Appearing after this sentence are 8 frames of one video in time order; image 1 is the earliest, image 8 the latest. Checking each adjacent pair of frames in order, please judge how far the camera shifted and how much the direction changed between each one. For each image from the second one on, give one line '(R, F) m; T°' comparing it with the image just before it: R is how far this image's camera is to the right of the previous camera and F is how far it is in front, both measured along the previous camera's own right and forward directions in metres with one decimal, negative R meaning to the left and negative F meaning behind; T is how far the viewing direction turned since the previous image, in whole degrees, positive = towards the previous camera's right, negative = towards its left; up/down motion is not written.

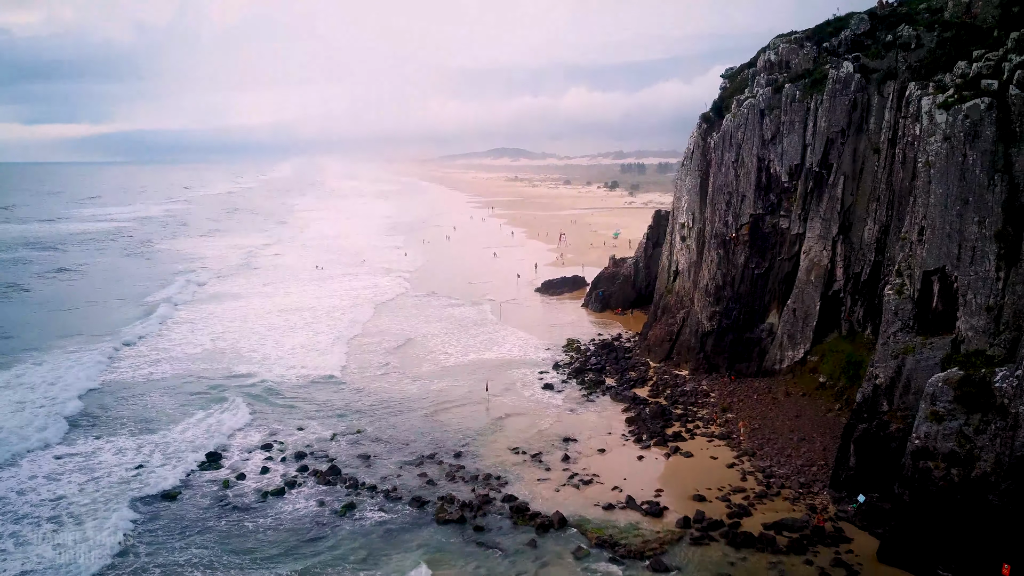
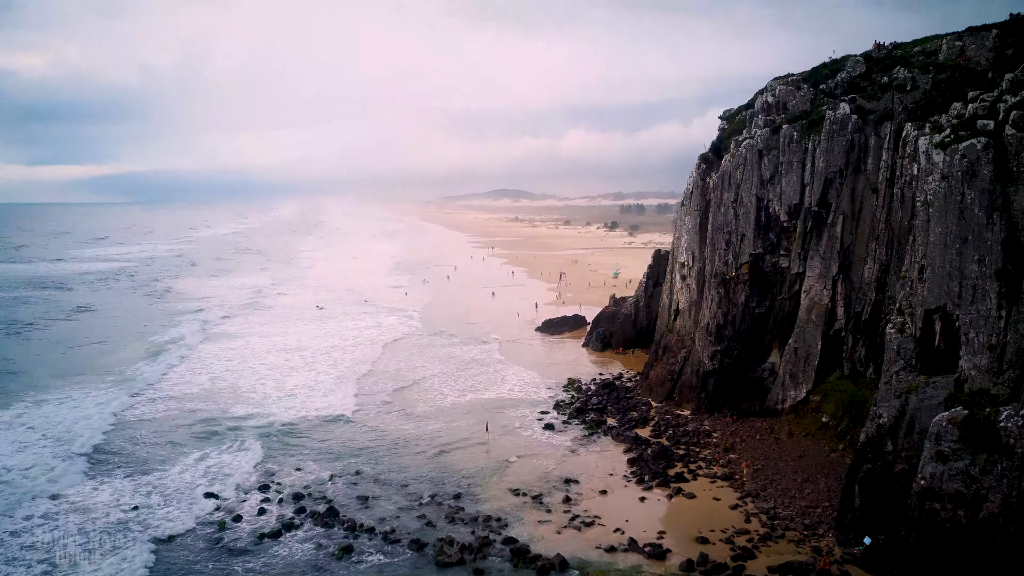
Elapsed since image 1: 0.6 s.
(+0.1, -0.2) m; 0°
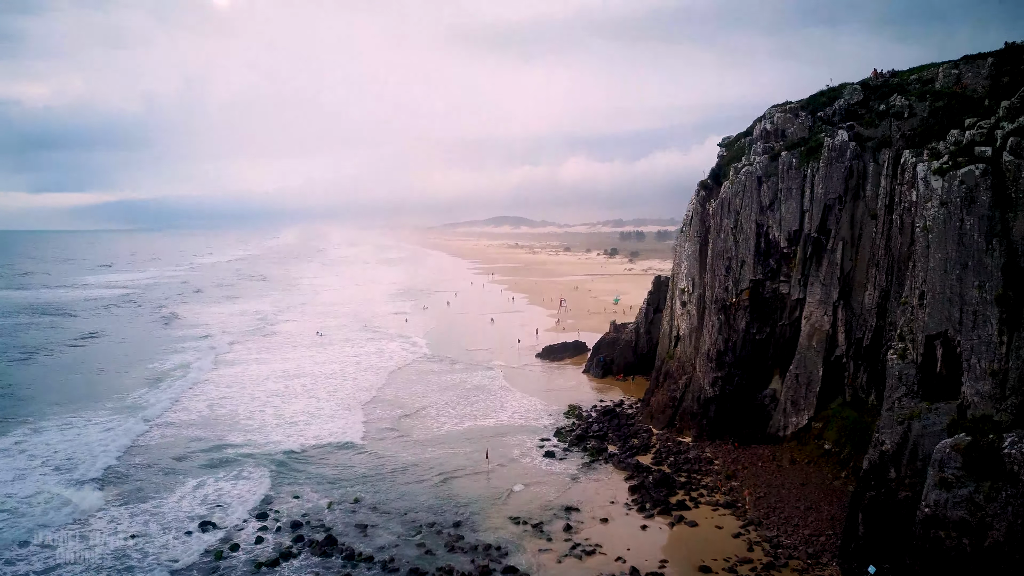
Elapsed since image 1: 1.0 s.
(+0.1, -0.2) m; 0°
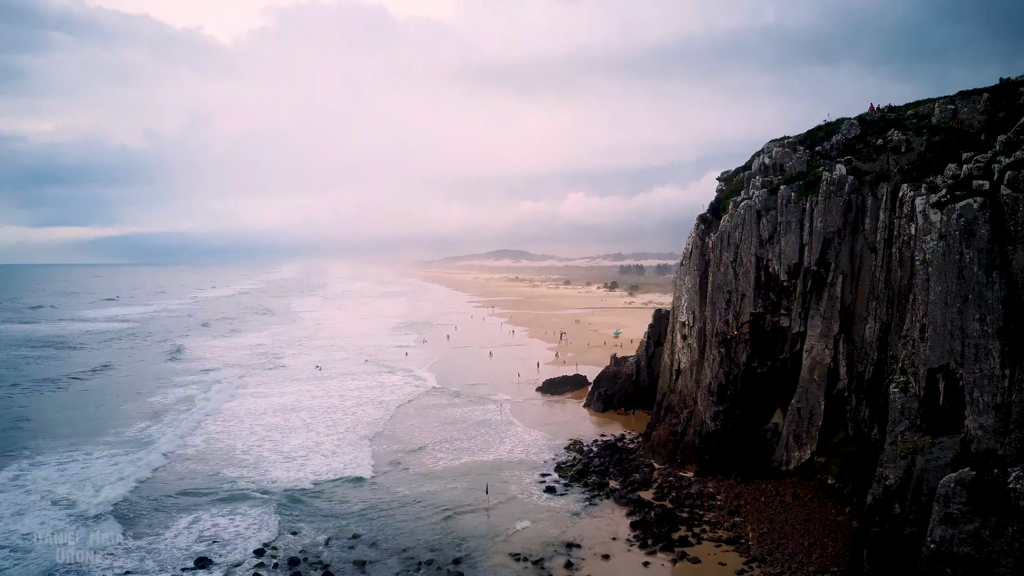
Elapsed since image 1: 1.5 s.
(+0.1, -0.2) m; 0°
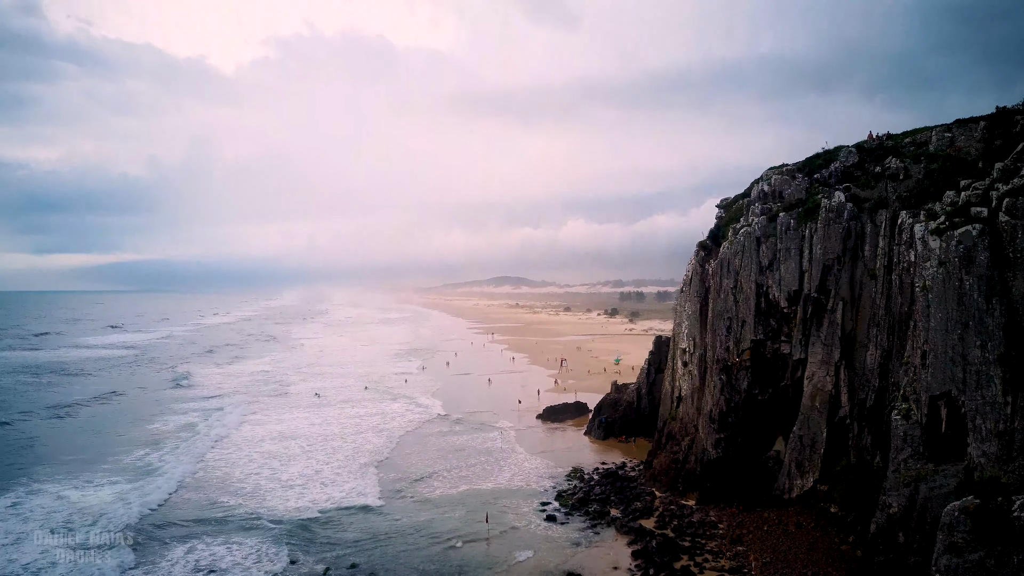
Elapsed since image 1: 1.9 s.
(0.0, -0.2) m; 0°
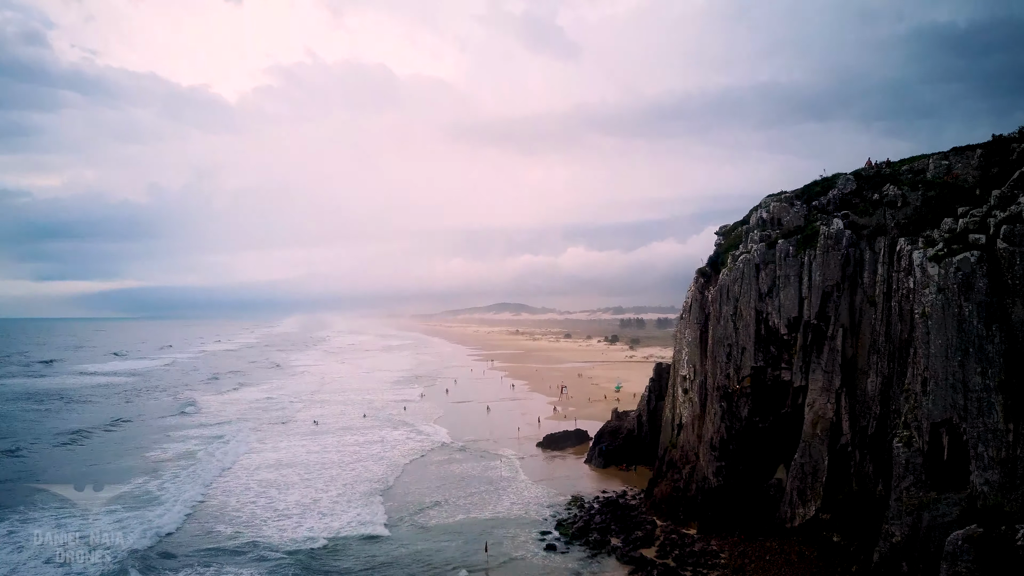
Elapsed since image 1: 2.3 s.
(0.0, -0.2) m; 0°
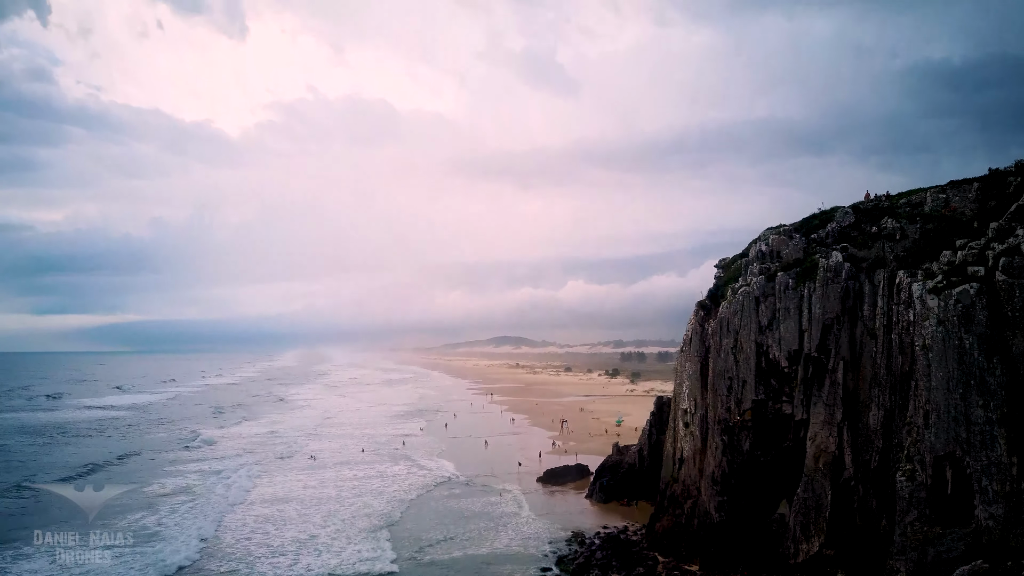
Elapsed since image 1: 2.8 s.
(0.0, -0.3) m; 0°
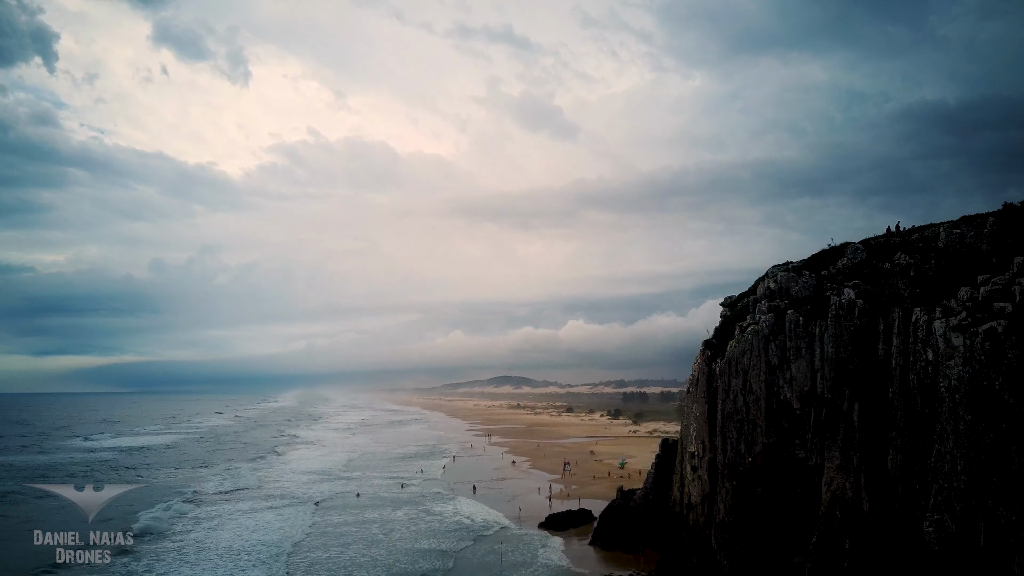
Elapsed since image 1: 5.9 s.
(+0.4, +0.6) m; -1°
